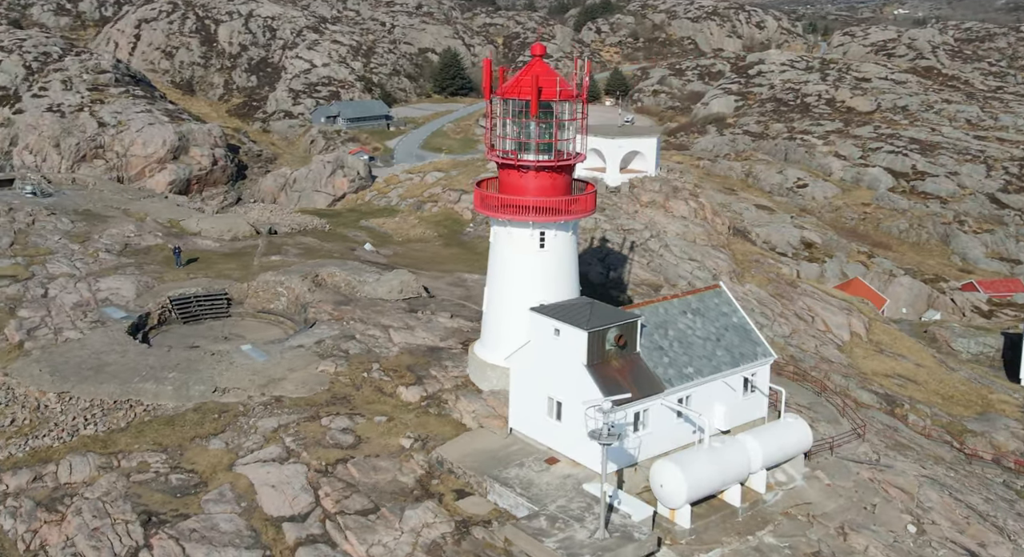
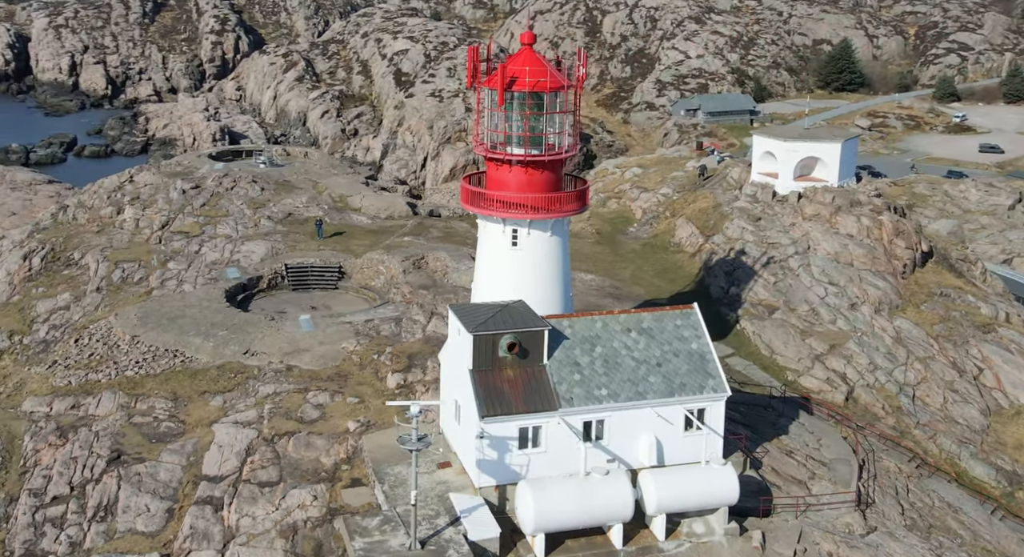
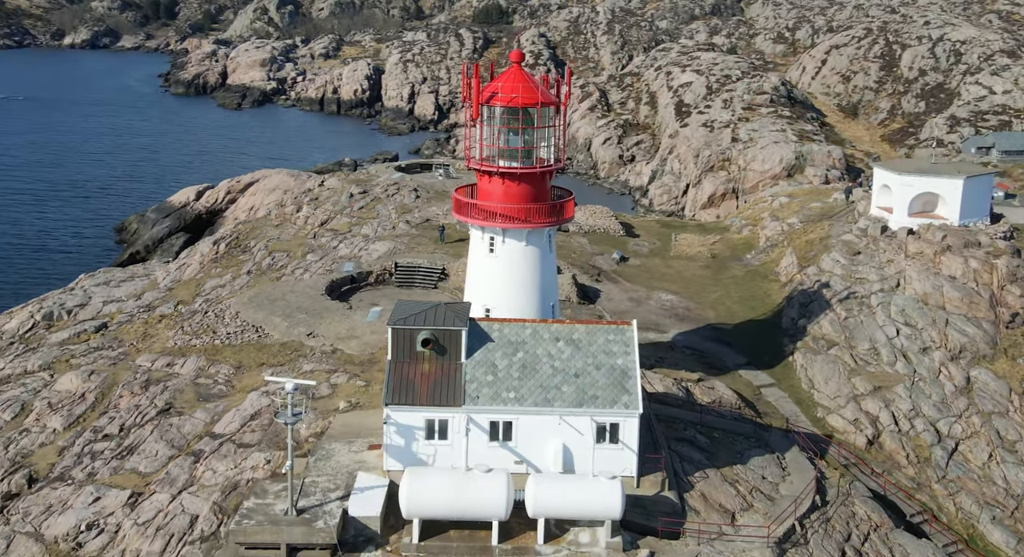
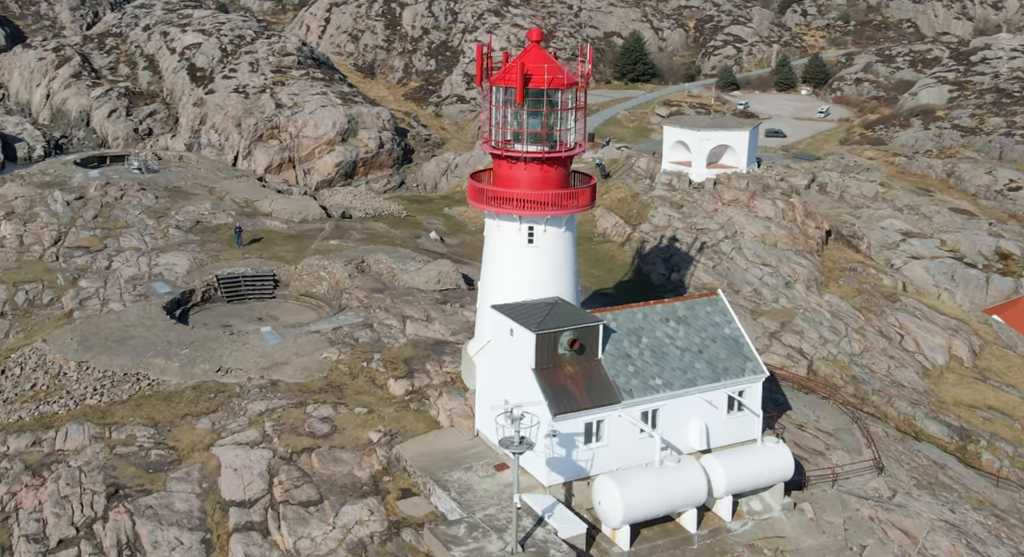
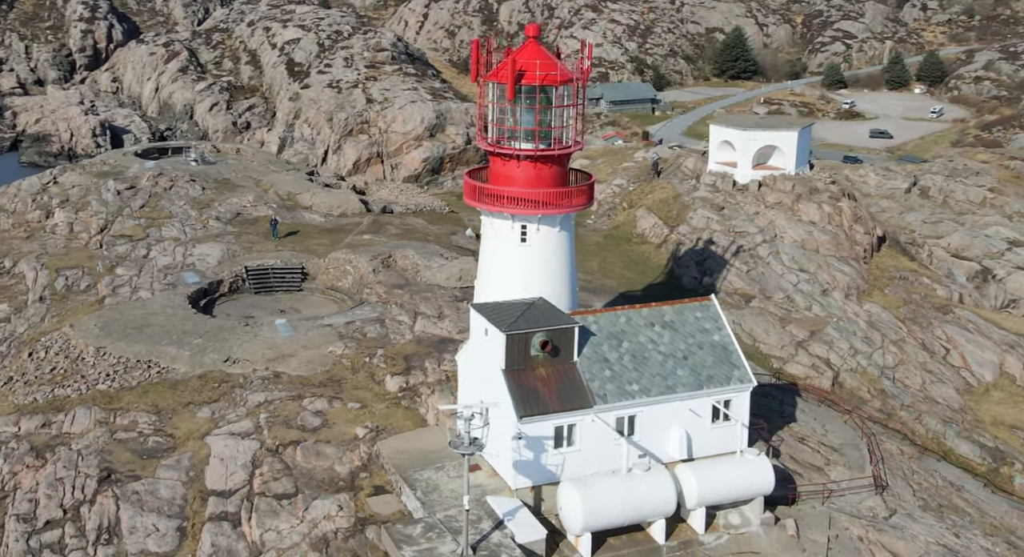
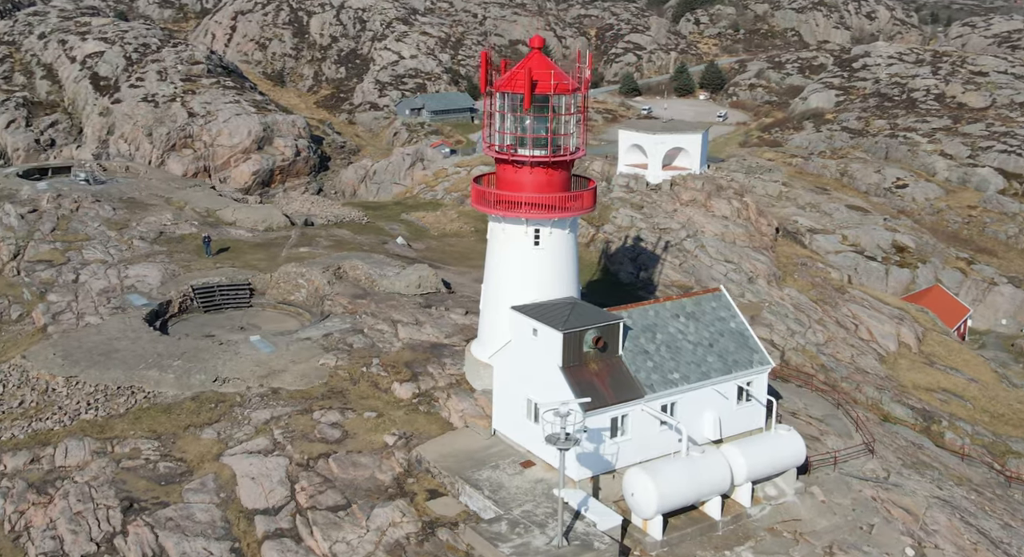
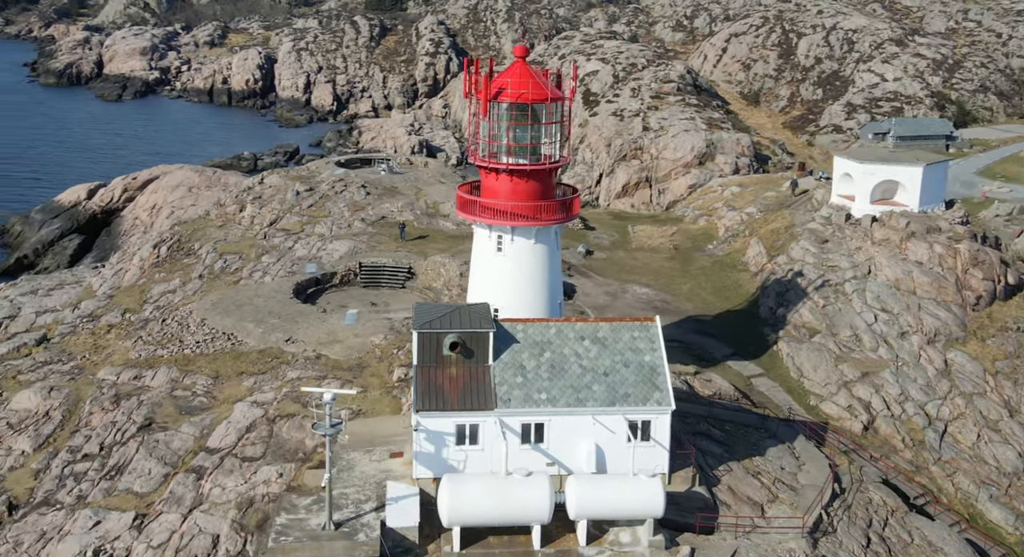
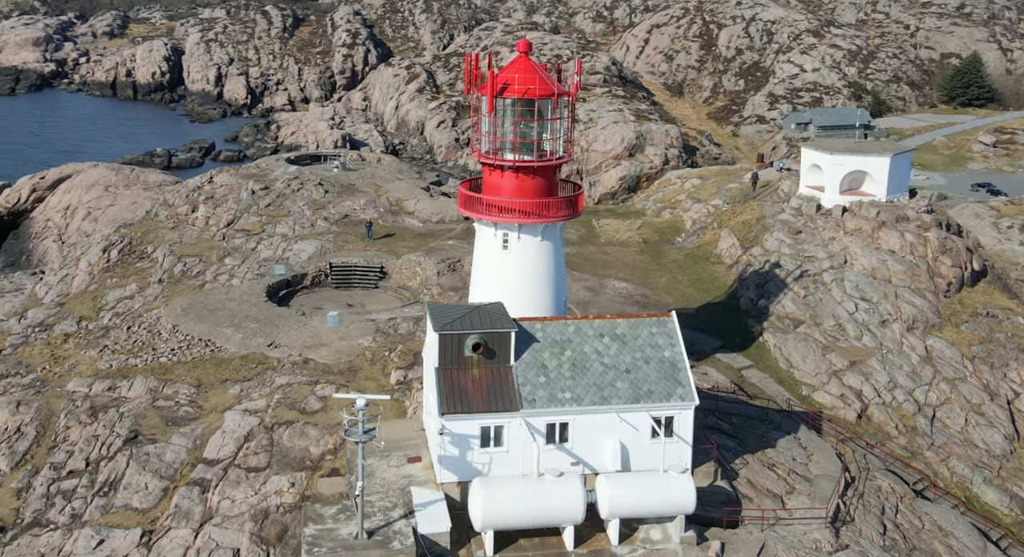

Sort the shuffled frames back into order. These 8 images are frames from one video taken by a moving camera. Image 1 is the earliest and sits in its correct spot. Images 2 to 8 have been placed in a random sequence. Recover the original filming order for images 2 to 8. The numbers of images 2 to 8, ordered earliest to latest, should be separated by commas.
6, 4, 5, 2, 8, 7, 3
